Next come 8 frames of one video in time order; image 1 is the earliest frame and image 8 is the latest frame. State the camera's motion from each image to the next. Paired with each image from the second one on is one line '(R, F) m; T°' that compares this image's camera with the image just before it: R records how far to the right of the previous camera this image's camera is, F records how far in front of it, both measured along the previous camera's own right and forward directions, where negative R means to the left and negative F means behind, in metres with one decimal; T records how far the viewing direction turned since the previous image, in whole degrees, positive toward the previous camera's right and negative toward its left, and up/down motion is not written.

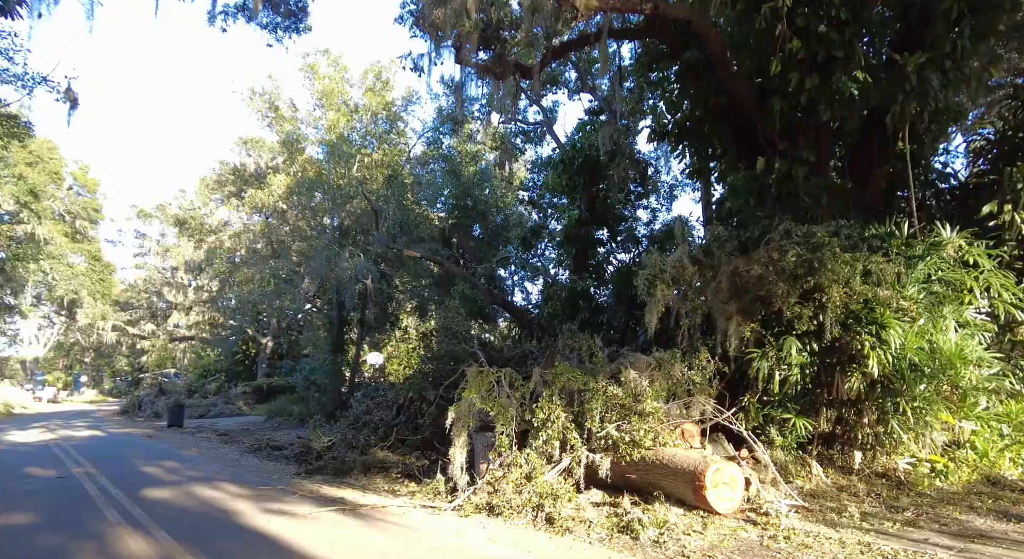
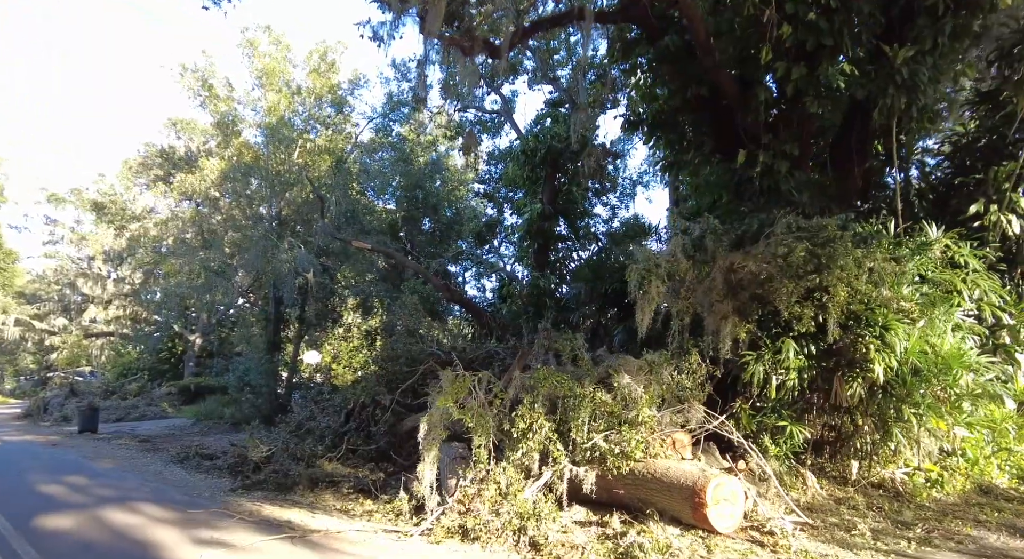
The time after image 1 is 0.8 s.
(-0.4, +0.7) m; +6°
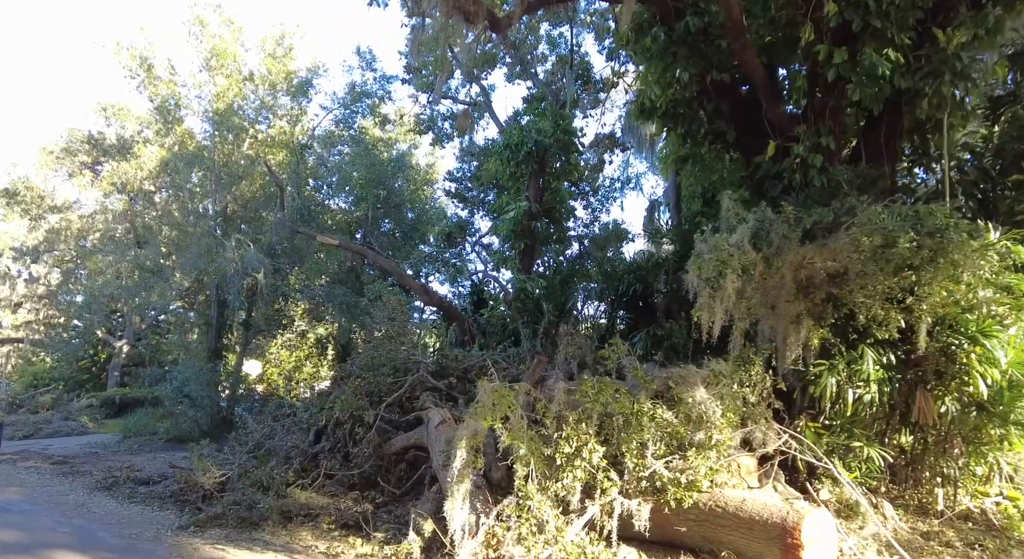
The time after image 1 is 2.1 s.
(-0.8, +1.1) m; +5°
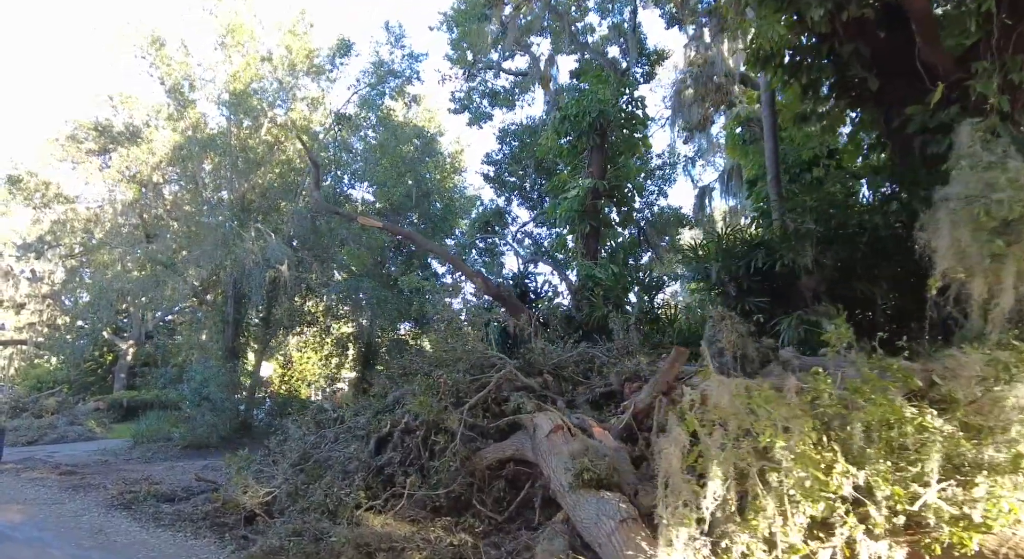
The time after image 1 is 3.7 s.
(-1.1, +1.4) m; 0°
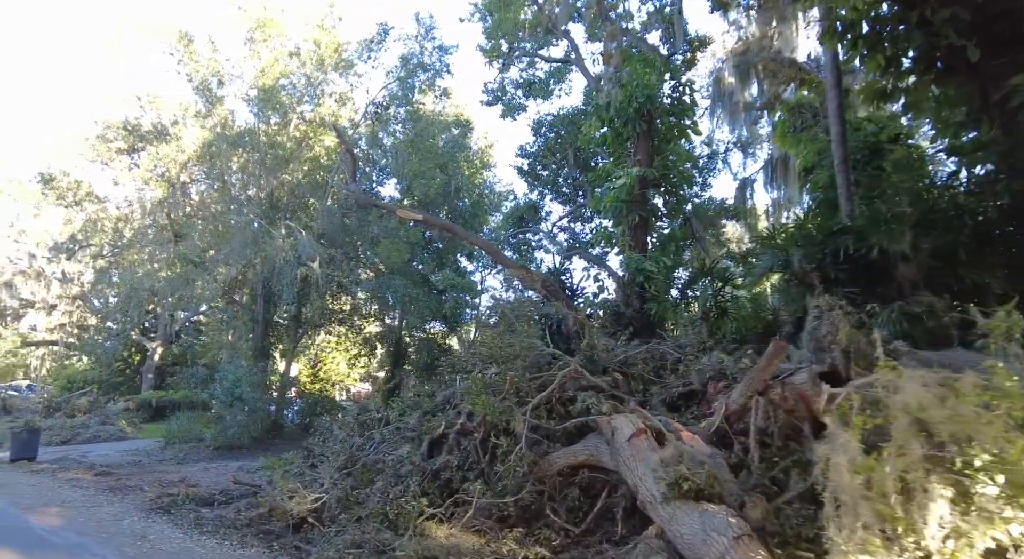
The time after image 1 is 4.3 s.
(-0.5, +0.5) m; -2°
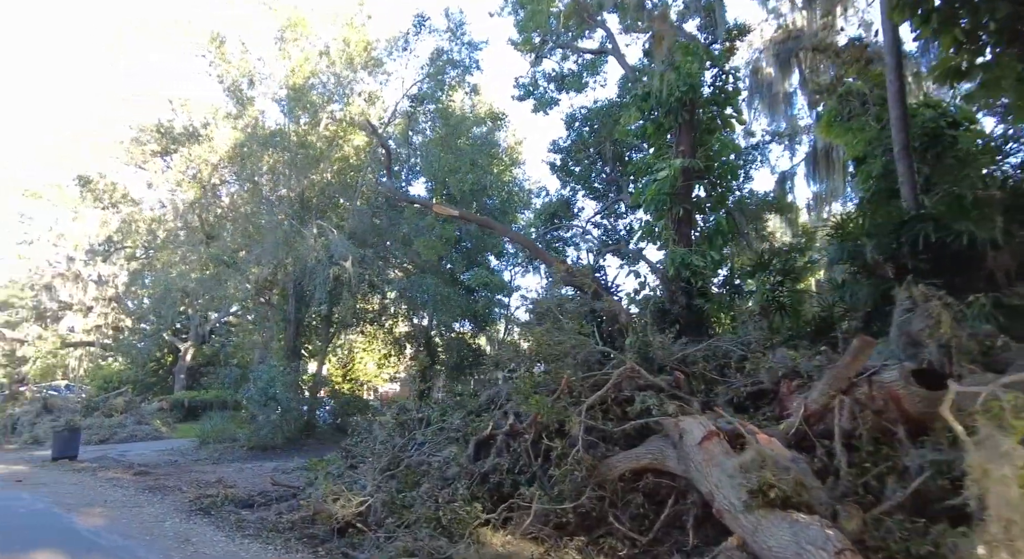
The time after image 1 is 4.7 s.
(-0.3, +0.3) m; -2°
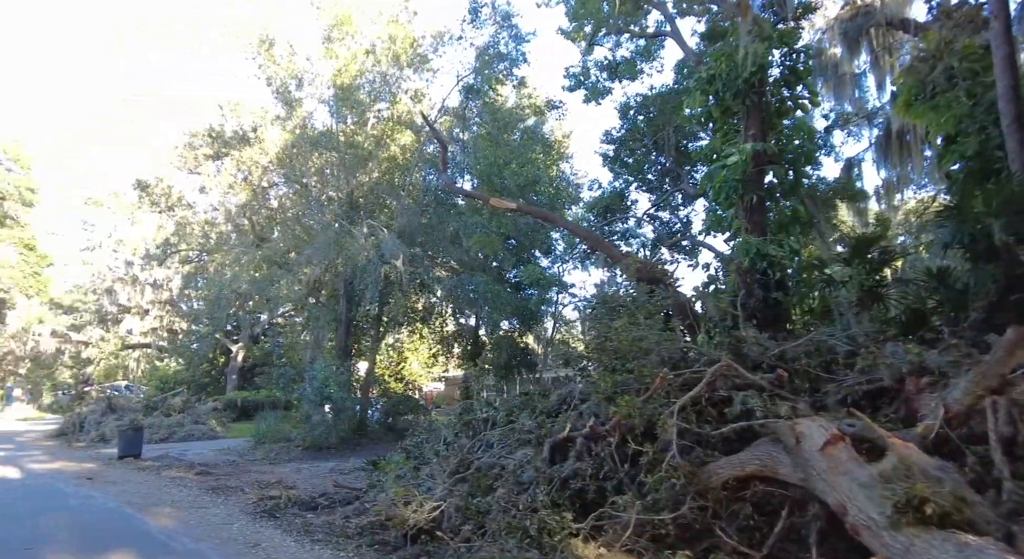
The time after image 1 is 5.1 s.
(-0.4, +0.4) m; -4°
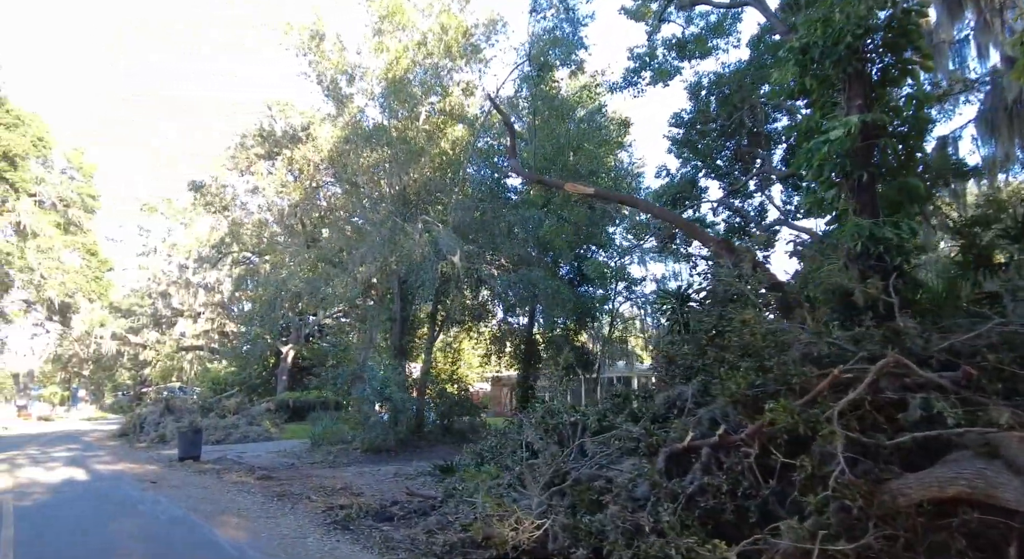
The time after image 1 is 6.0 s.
(-0.6, +0.7) m; -4°
